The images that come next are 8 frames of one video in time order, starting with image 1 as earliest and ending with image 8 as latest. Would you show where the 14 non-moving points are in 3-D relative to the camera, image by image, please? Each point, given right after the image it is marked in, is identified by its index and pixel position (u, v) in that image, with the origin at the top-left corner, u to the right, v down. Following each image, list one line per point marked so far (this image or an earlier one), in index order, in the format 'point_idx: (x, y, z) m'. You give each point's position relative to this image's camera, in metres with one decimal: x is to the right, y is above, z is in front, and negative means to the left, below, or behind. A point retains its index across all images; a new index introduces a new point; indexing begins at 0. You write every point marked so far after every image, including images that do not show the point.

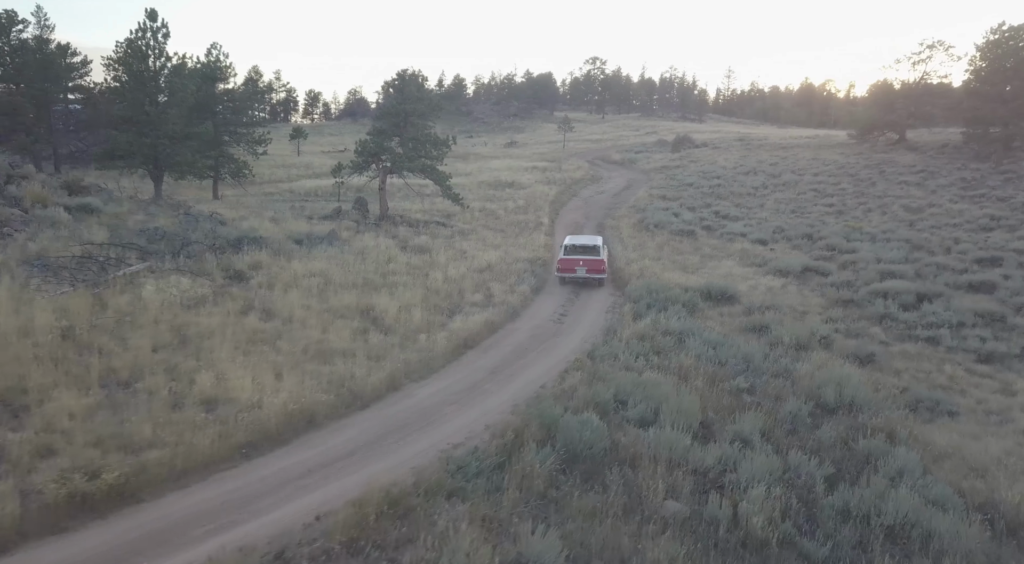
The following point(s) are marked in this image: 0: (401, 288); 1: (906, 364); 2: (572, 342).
0: (-3.0, -0.2, +18.8) m
1: (+9.2, -1.9, +16.2) m
2: (+1.5, -1.4, +15.9) m
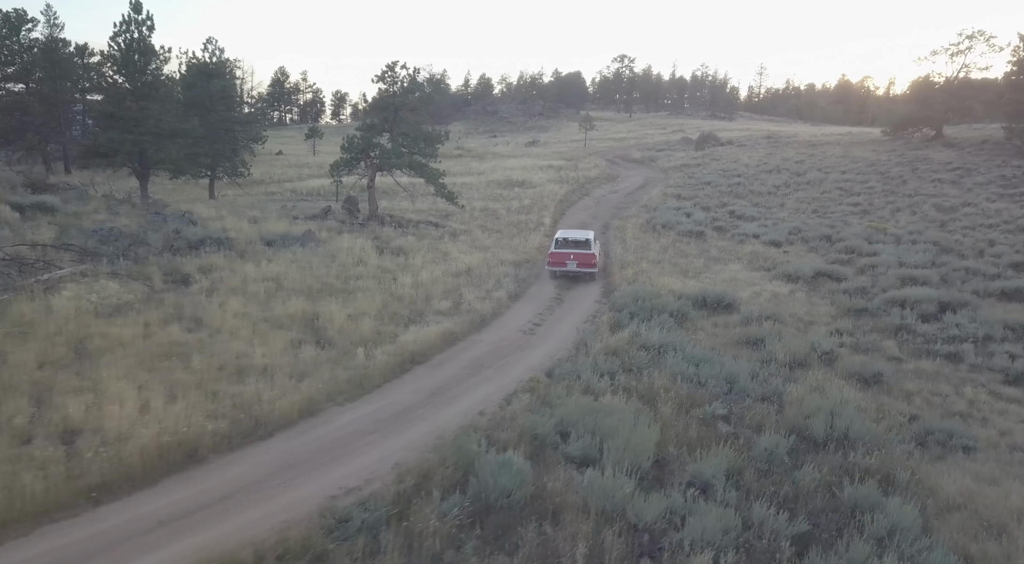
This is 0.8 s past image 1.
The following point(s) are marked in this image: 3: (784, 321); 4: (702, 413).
0: (-3.8, -0.3, +17.2) m
1: (+8.3, -2.1, +14.1) m
2: (+0.6, -1.5, +14.2) m
3: (+7.2, -1.0, +18.2) m
4: (+3.2, -2.2, +11.4) m
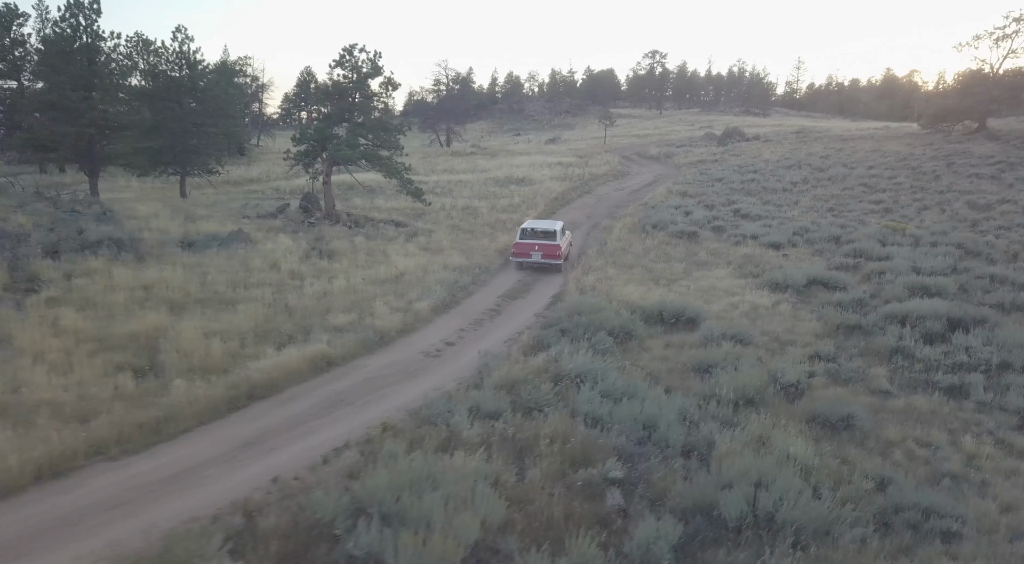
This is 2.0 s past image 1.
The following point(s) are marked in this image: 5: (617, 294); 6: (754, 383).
0: (-5.7, -0.5, +14.7) m
1: (+6.2, -2.4, +11.0) m
2: (-1.5, -1.7, +11.4) m
3: (+5.3, -1.3, +15.1) m
4: (+0.9, -2.4, +8.6) m
5: (+2.8, -0.3, +18.4) m
6: (+4.2, -1.7, +12.0) m
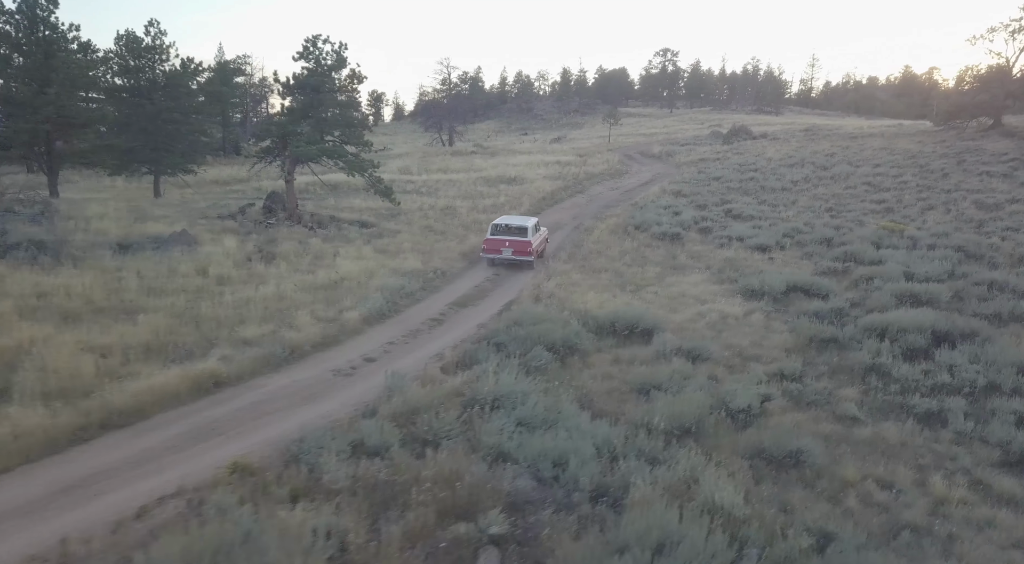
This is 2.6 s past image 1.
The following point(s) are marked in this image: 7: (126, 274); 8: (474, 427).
0: (-7.1, -0.7, +13.4) m
1: (+4.8, -2.6, +9.4) m
2: (-2.9, -1.9, +10.0) m
3: (+3.9, -1.5, +13.5) m
4: (-0.6, -2.6, +7.1) m
5: (+1.5, -0.5, +16.9) m
6: (+2.8, -1.9, +10.4) m
7: (-8.9, +0.1, +15.9) m
8: (-0.5, -2.0, +9.7) m
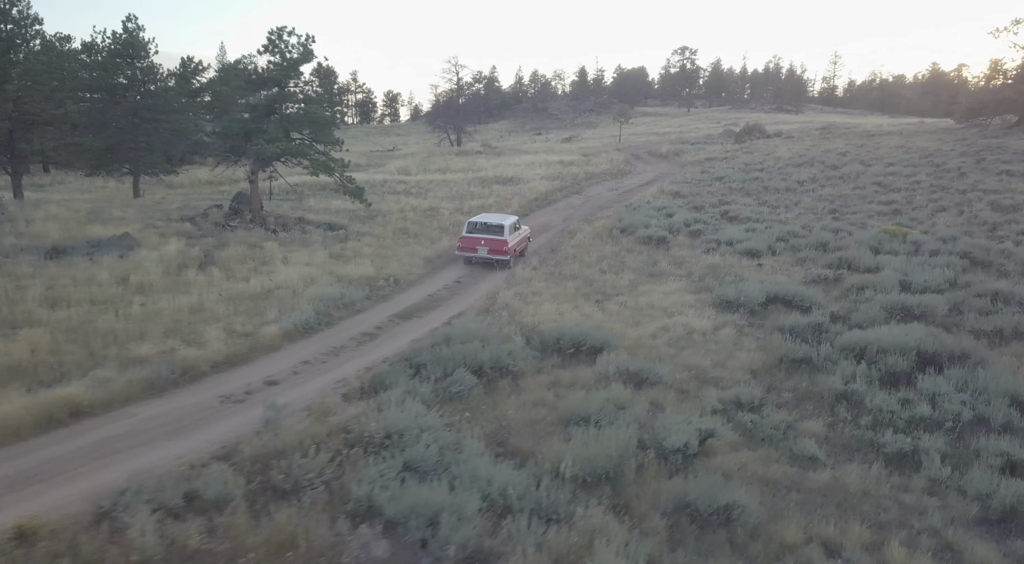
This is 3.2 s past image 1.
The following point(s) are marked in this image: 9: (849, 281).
0: (-8.4, -0.9, +12.1) m
1: (+3.3, -2.8, +7.8) m
2: (-4.3, -2.1, +8.6) m
3: (+2.6, -1.7, +12.0) m
4: (-2.1, -2.8, +5.7) m
5: (+0.3, -0.7, +15.4) m
6: (+1.4, -2.2, +8.9) m
7: (-10.2, -0.1, +14.7) m
8: (-1.9, -2.3, +8.2) m
9: (+9.7, +0.1, +19.8) m
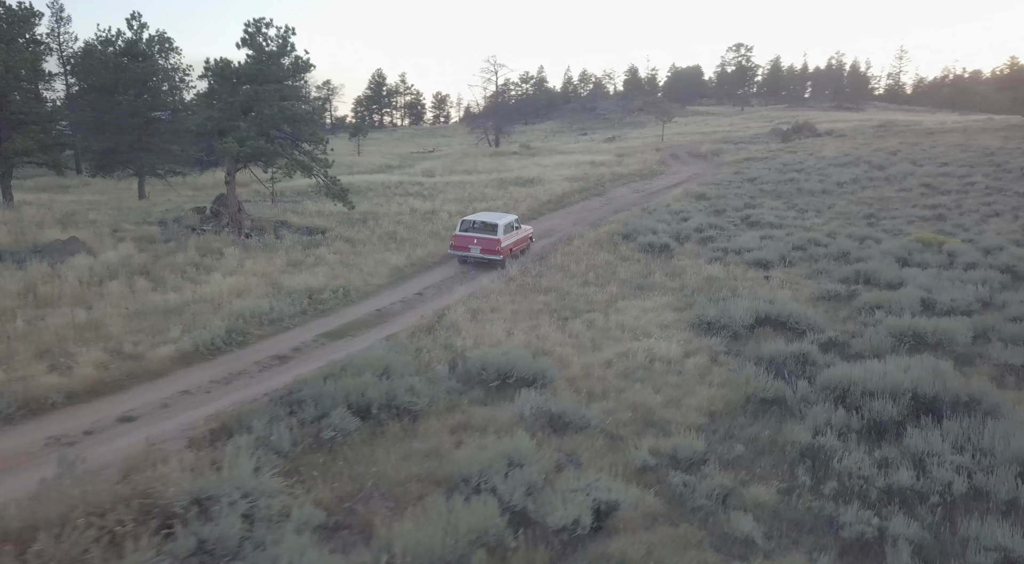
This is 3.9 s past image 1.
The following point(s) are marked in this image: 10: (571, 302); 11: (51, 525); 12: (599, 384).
0: (-9.8, -1.1, +10.9) m
1: (+1.5, -3.2, +5.7) m
2: (-6.1, -2.4, +7.1) m
3: (+1.1, -2.1, +10.0) m
4: (-4.0, -3.1, +4.0) m
5: (-0.9, -1.1, +13.6) m
6: (-0.3, -2.5, +7.0) m
7: (-11.4, -0.3, +13.6) m
8: (-3.7, -2.6, +6.5) m
9: (+8.8, -0.4, +17.2) m
10: (+1.5, -0.5, +17.3) m
11: (-4.5, -2.4, +6.8) m
12: (+1.5, -1.7, +11.8) m
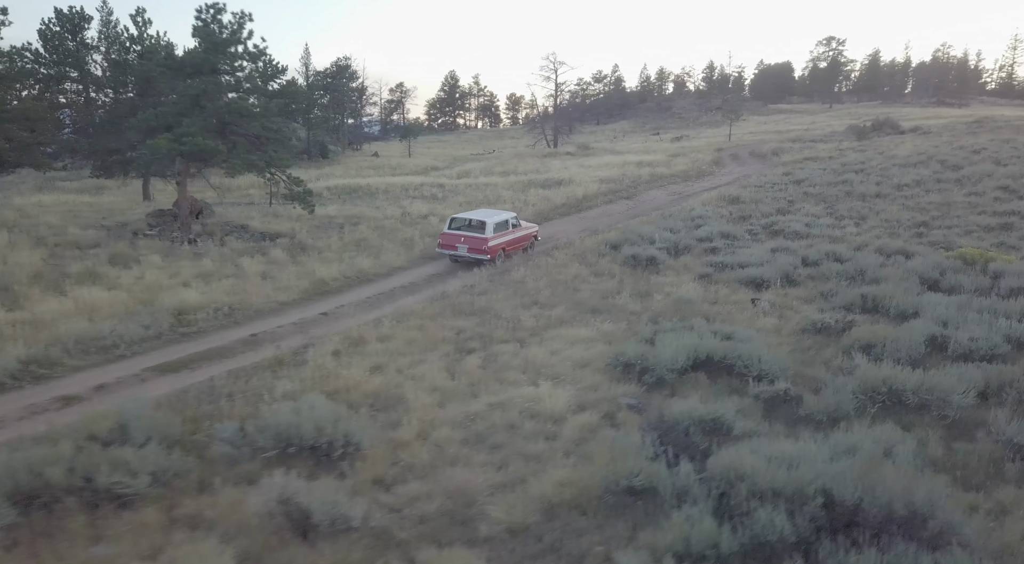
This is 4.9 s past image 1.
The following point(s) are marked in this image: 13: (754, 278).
0: (-12.4, -1.4, +9.4) m
1: (-1.7, -3.6, +3.0) m
2: (-9.1, -2.7, +5.2) m
3: (-1.7, -2.5, +7.2) m
4: (-7.4, -3.5, +1.9) m
5: (-3.2, -1.5, +11.0) m
6: (-3.4, -2.9, +4.4) m
7: (-13.6, -0.5, +12.3) m
8: (-6.8, -2.9, +4.4) m
9: (+6.8, -1.0, +13.6) m
10: (-0.4, -1.0, +14.4) m
11: (-7.6, -2.7, +4.7) m
12: (-1.0, -2.1, +9.0) m
13: (+6.4, +0.1, +18.2) m
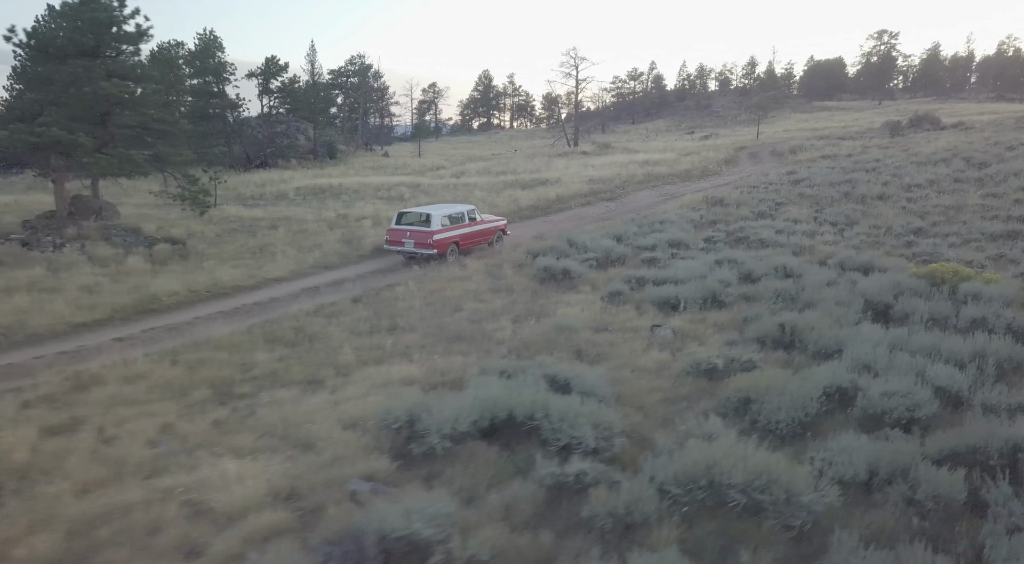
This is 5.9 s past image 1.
0: (-15.9, -1.7, +7.3) m
1: (-5.7, -4.0, +0.3) m
2: (-12.9, -3.1, +3.0) m
3: (-5.4, -2.9, +4.5) m
4: (-11.5, -3.8, -0.5) m
5: (-6.7, -1.9, +8.4) m
6: (-7.3, -3.3, +1.8) m
7: (-17.0, -0.8, +10.3) m
8: (-10.7, -3.3, +2.0) m
9: (+3.5, -1.5, +10.3) m
10: (-3.7, -1.4, +11.6) m
11: (-11.4, -3.1, +2.4) m
12: (-4.6, -2.5, +6.2) m
13: (+3.4, -0.4, +15.0) m
